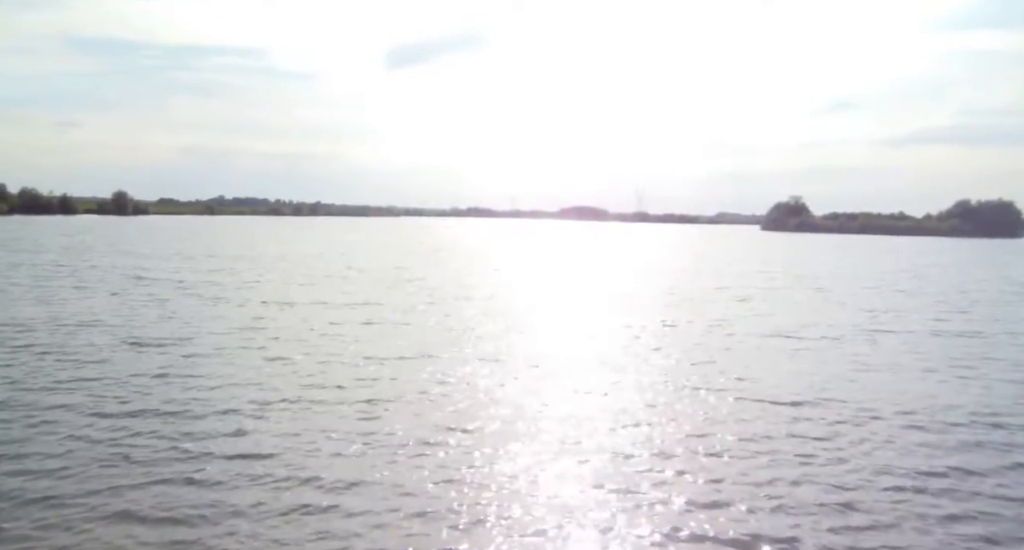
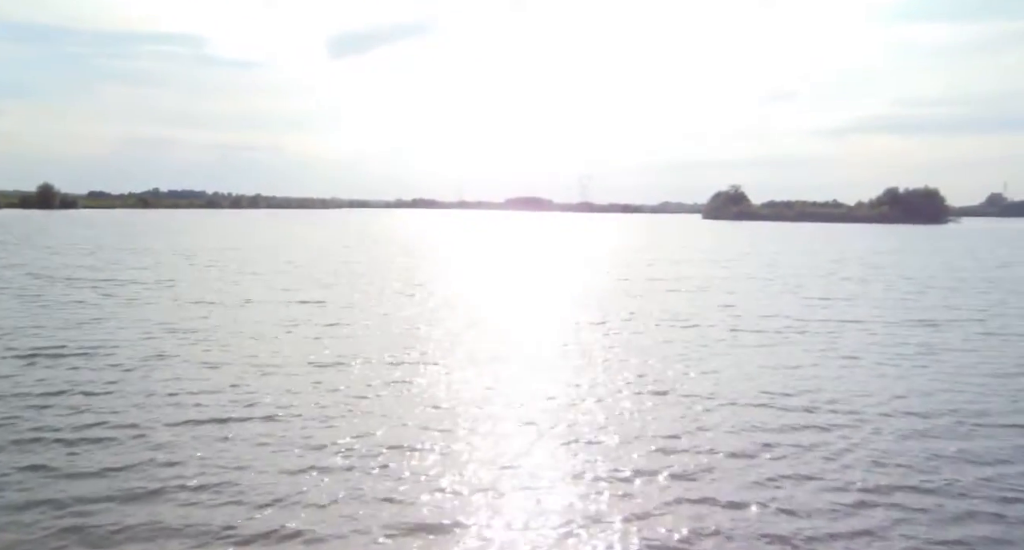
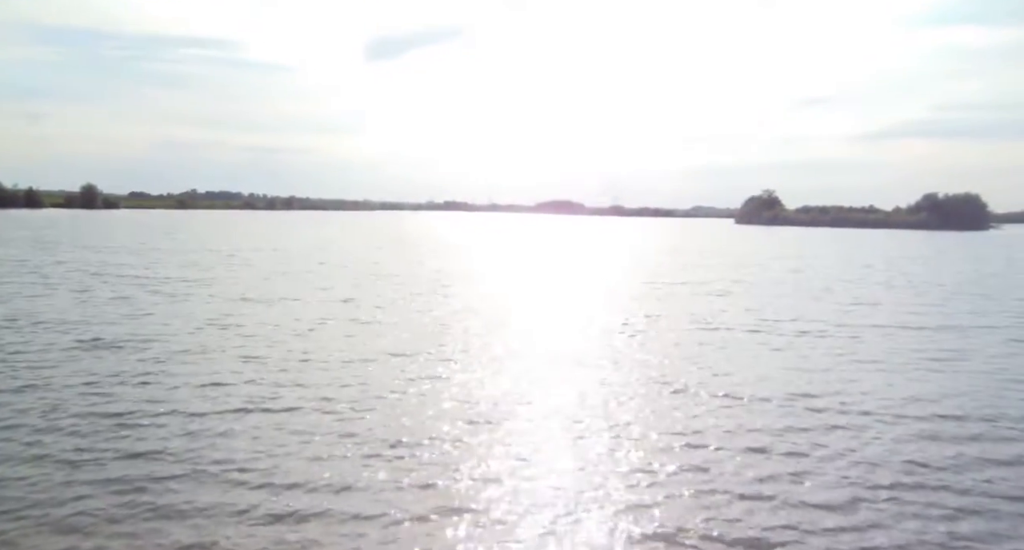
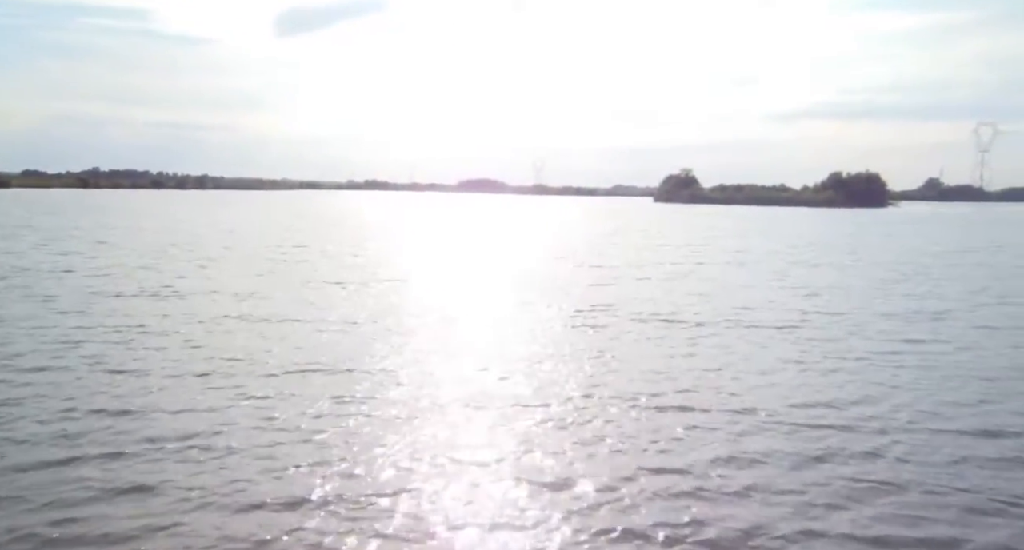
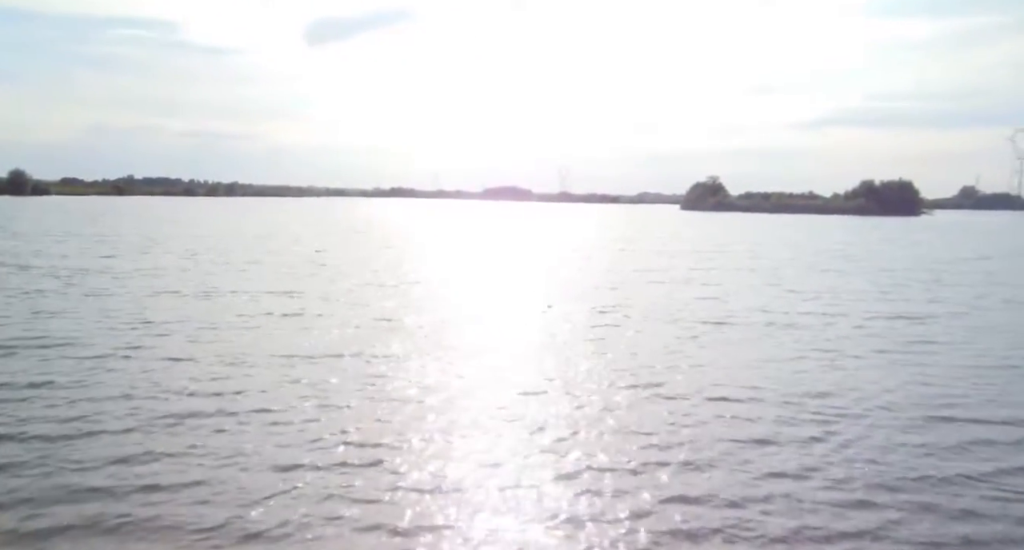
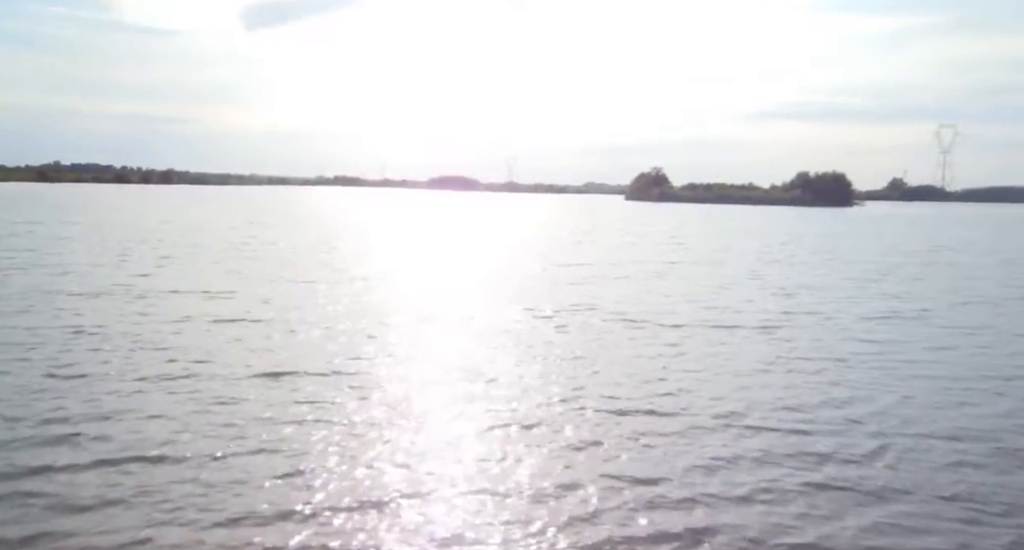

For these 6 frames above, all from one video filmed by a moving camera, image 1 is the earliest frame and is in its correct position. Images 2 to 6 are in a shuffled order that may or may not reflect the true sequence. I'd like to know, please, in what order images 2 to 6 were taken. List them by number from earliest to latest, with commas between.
3, 2, 5, 4, 6
